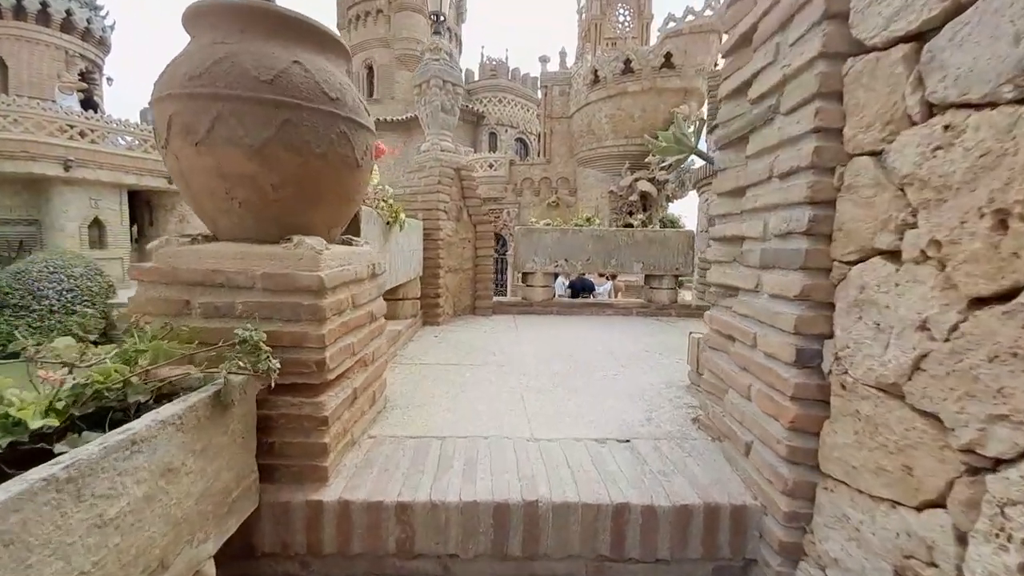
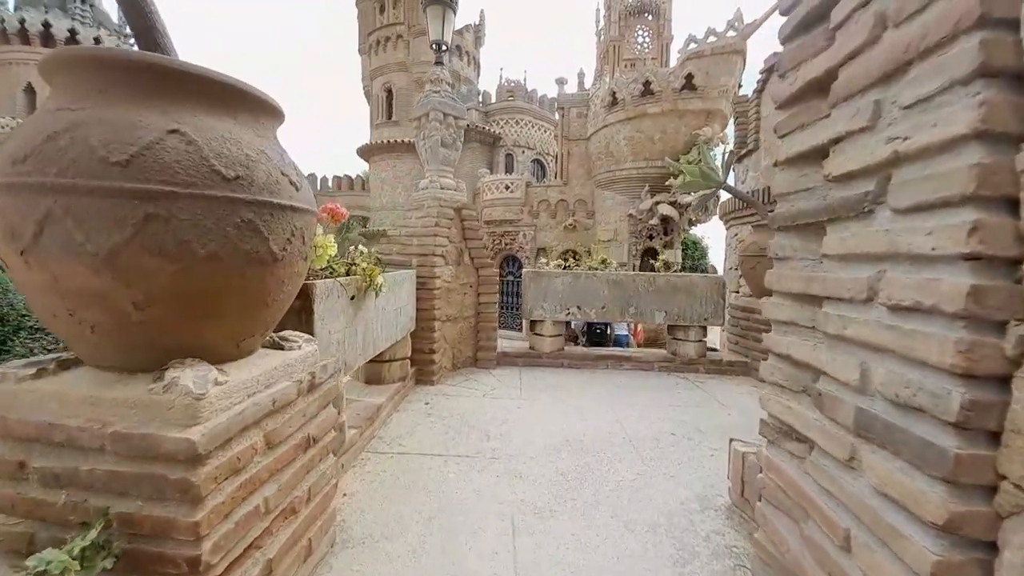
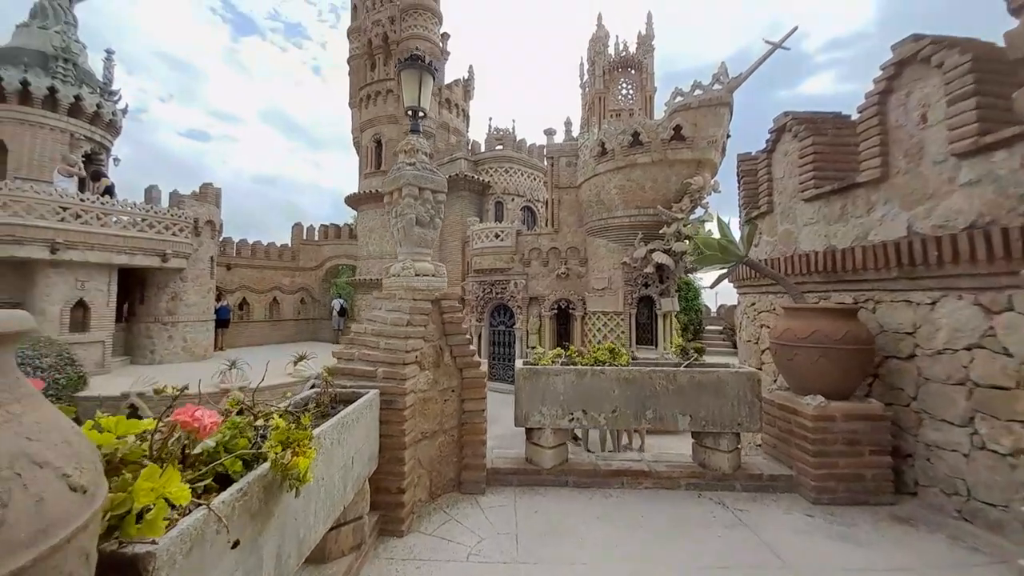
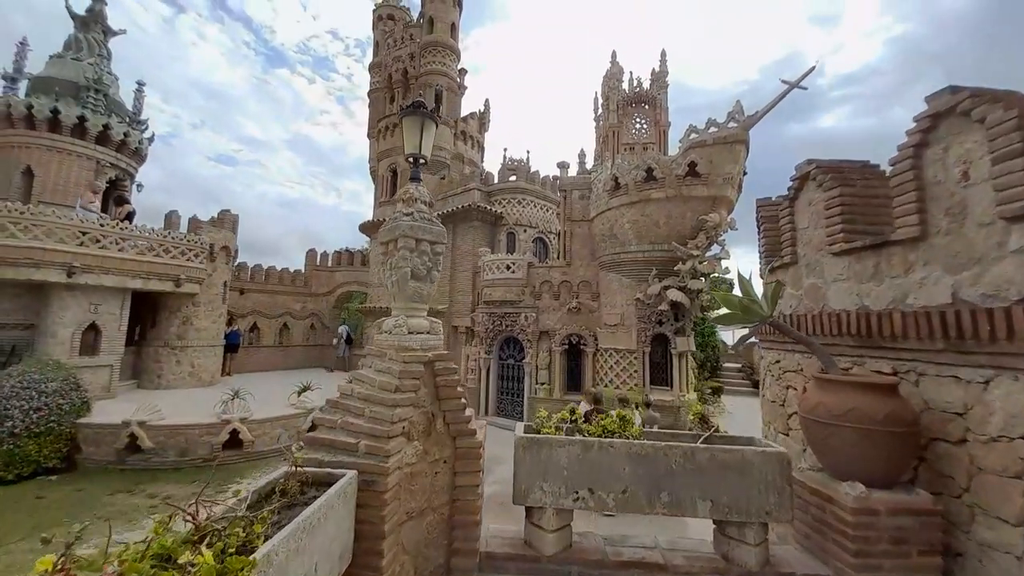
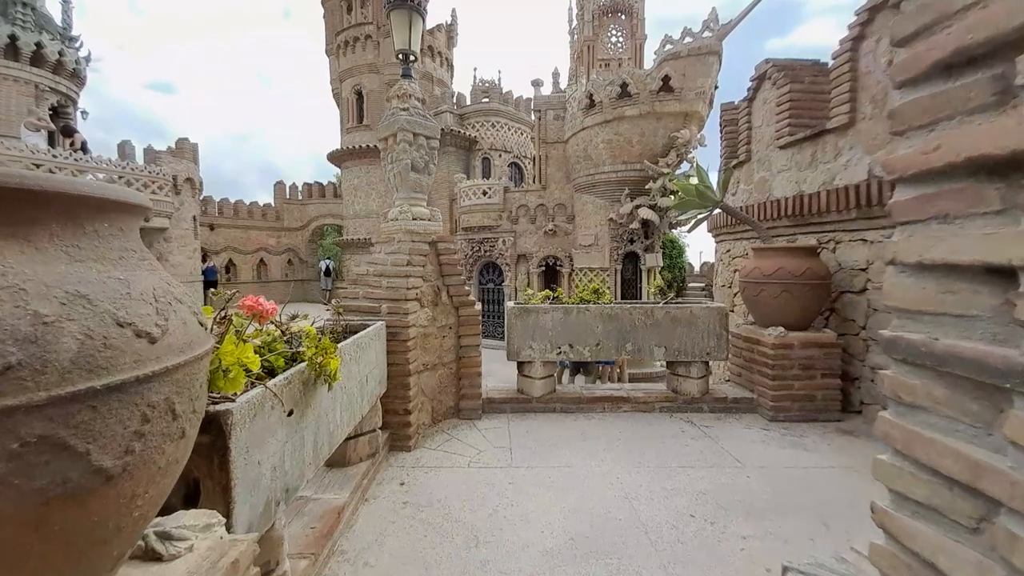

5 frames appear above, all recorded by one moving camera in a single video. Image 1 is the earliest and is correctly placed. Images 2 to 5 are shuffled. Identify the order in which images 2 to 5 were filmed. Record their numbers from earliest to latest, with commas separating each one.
2, 5, 3, 4
